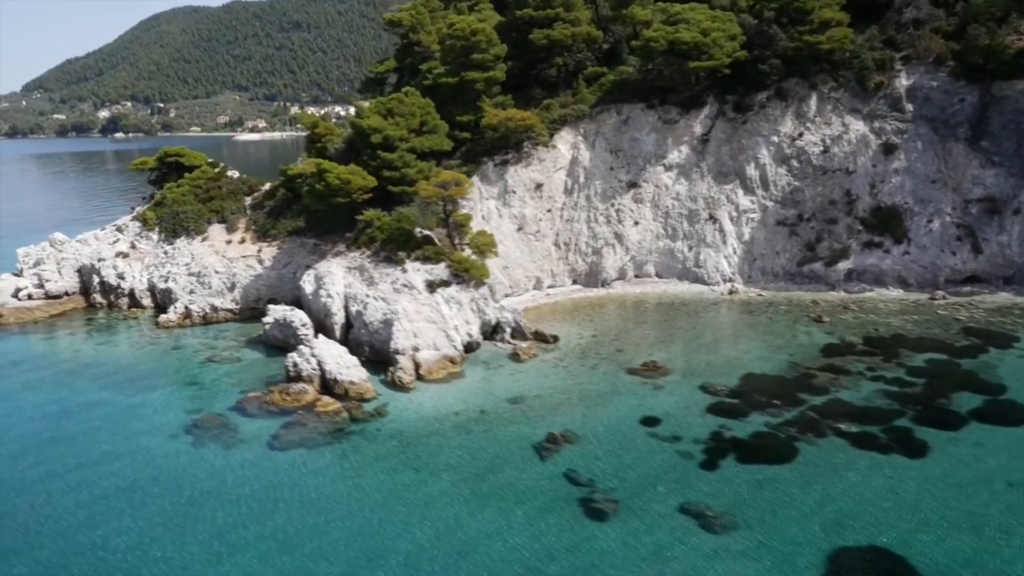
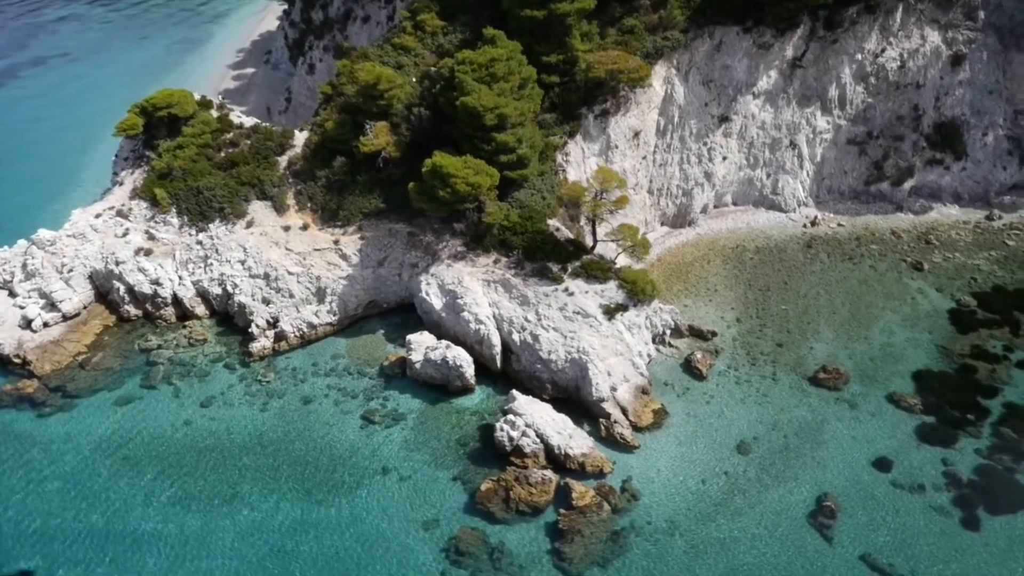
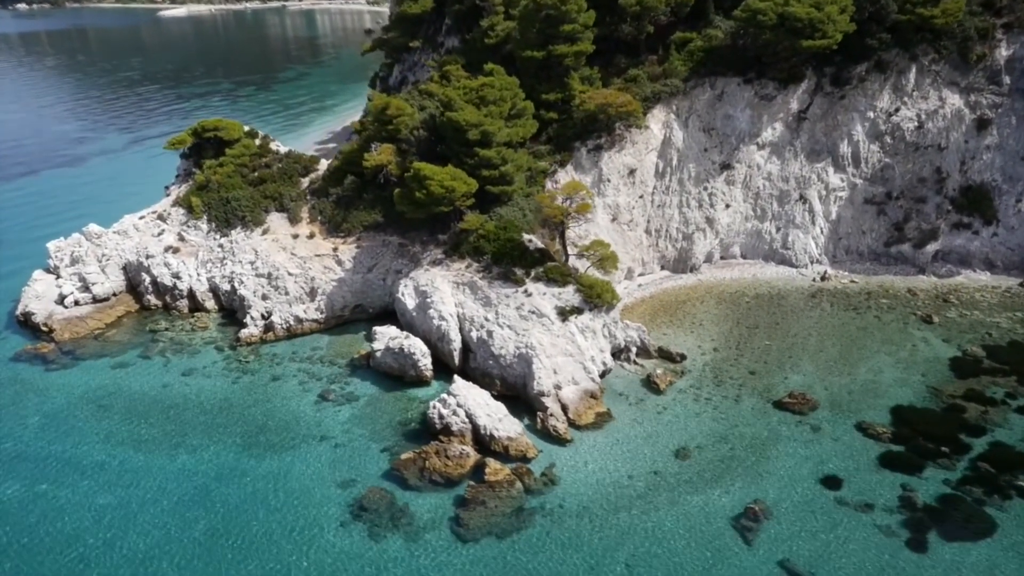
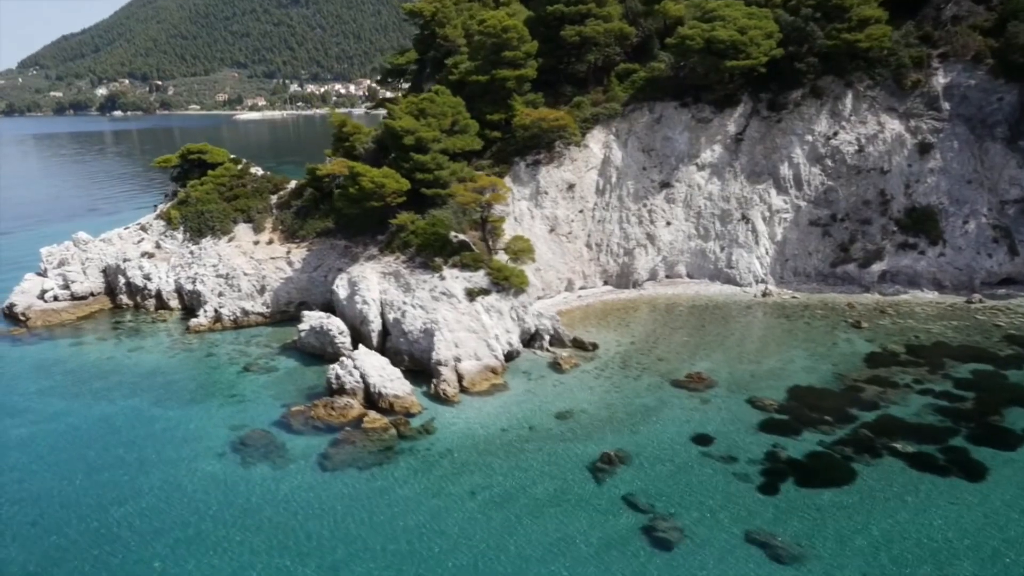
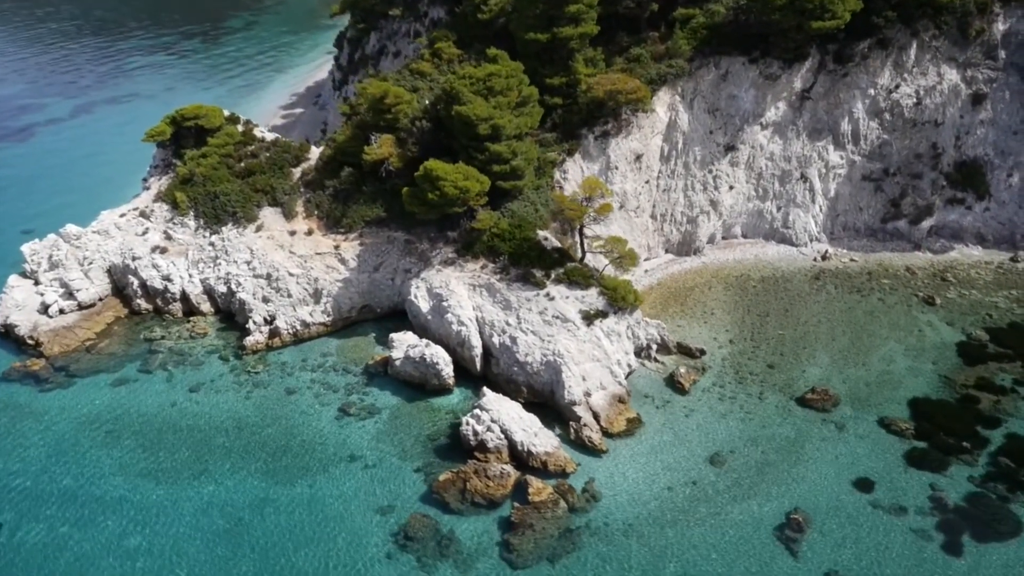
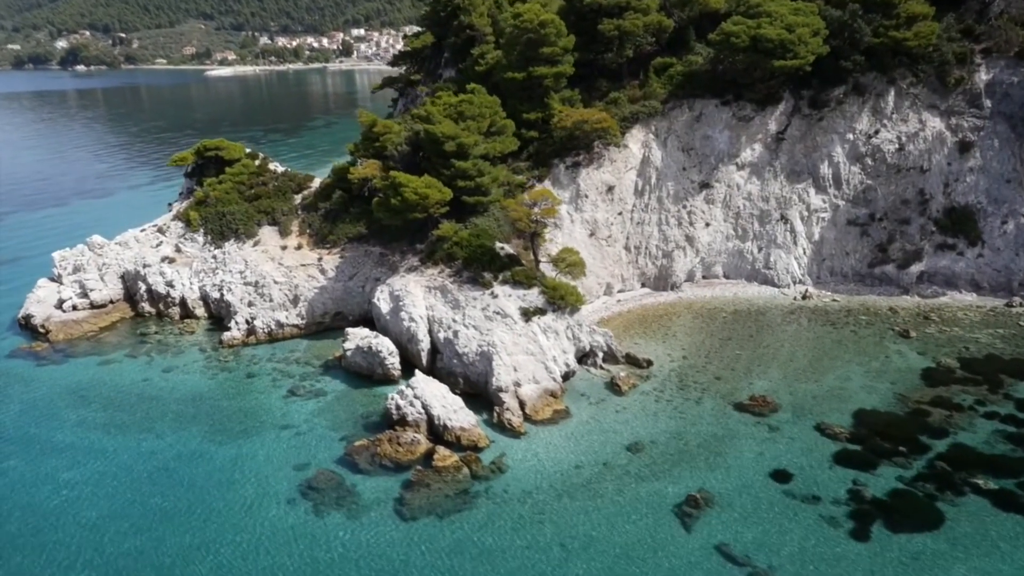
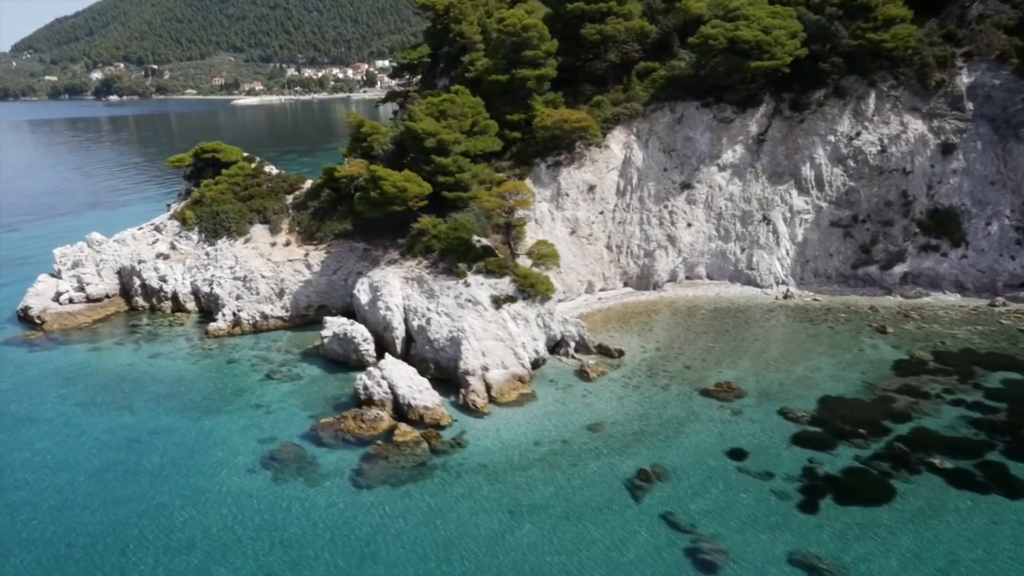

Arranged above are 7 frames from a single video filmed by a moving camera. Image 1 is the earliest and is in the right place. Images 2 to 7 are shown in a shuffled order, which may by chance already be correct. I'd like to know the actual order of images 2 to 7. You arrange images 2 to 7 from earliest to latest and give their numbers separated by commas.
4, 7, 6, 3, 5, 2
